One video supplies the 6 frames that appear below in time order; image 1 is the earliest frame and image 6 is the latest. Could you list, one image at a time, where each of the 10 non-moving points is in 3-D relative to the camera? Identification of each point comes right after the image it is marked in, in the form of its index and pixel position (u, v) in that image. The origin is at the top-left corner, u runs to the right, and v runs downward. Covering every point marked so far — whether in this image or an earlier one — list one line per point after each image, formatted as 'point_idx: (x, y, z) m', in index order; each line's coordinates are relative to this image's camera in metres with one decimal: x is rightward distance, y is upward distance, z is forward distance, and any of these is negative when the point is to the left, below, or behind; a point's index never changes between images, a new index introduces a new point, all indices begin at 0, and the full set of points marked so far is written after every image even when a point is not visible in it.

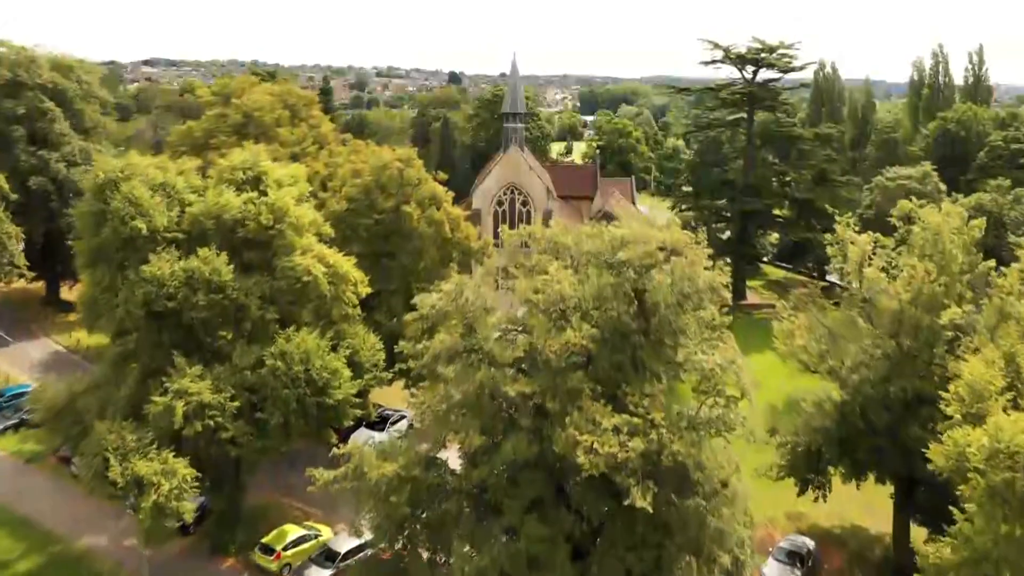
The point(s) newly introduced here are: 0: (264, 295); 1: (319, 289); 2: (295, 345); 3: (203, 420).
0: (-6.0, -0.1, +19.5) m
1: (-4.8, 0.0, +19.8) m
2: (-5.2, -1.4, +18.8) m
3: (-6.9, -2.9, +17.7) m
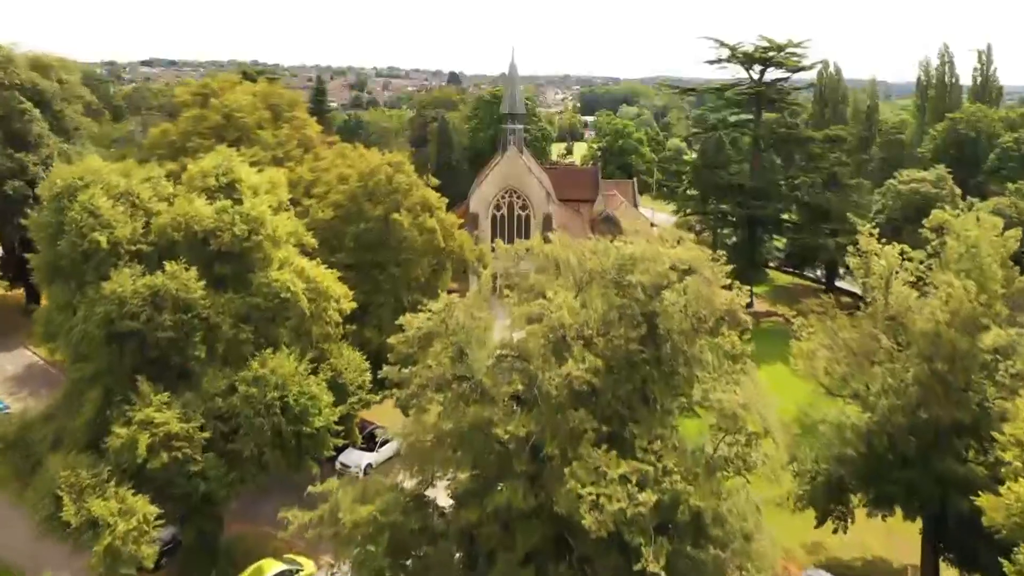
0: (-6.1, -0.5, +17.9) m
1: (-4.9, -0.4, +18.2) m
2: (-5.2, -1.8, +17.2) m
3: (-7.0, -3.3, +16.0) m
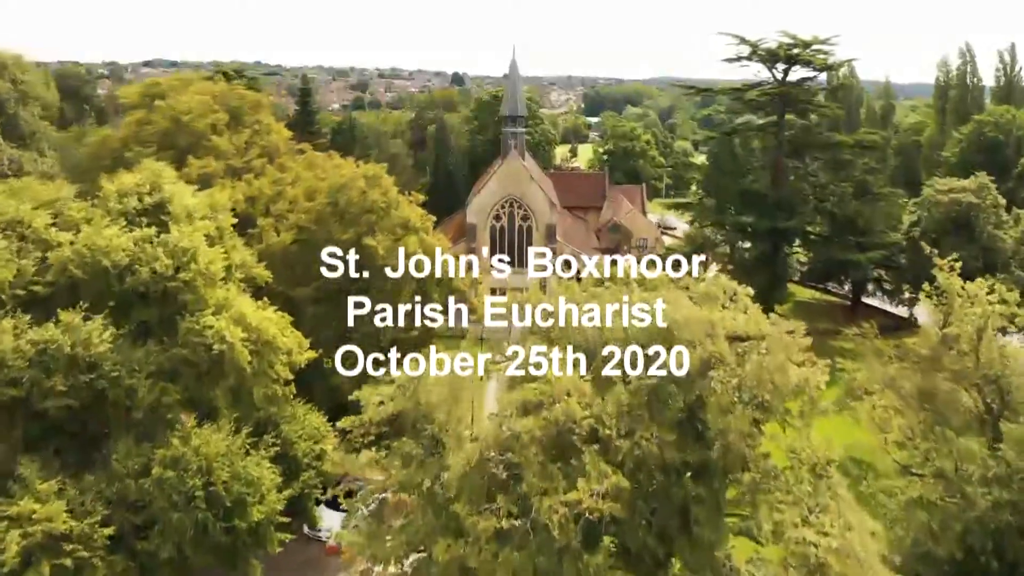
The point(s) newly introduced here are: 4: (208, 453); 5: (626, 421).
0: (-6.3, -1.5, +14.1) m
1: (-5.0, -1.4, +14.4) m
2: (-5.4, -2.7, +13.4) m
3: (-7.1, -4.2, +12.3) m
4: (-5.1, -2.8, +13.4) m
5: (+1.4, -1.6, +9.7) m
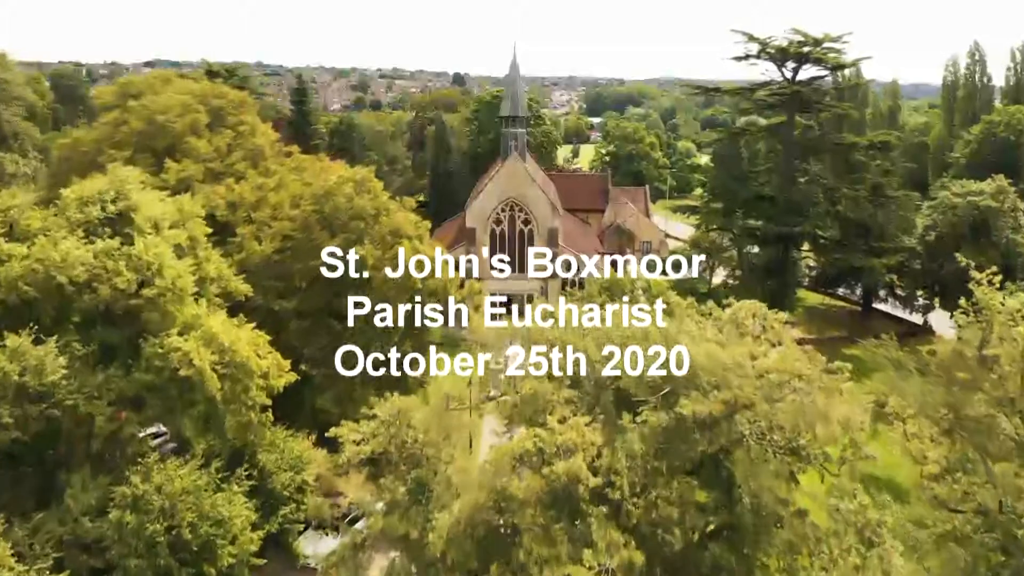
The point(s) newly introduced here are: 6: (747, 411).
0: (-6.3, -1.8, +12.8) m
1: (-5.0, -1.7, +13.0) m
2: (-5.4, -3.0, +12.1) m
3: (-7.1, -4.5, +10.9) m
4: (-5.2, -3.1, +12.1) m
5: (+1.4, -1.9, +8.3) m
6: (+2.6, -1.3, +8.6) m
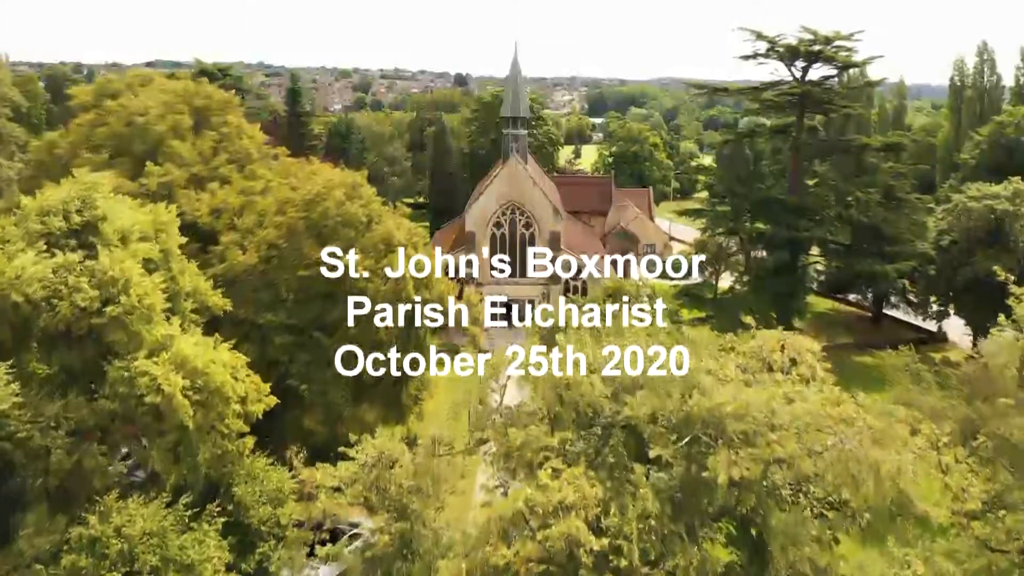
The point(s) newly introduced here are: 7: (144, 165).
0: (-6.3, -2.0, +11.6) m
1: (-5.0, -1.9, +11.9) m
2: (-5.4, -3.3, +10.9) m
3: (-7.2, -4.8, +9.8) m
4: (-5.2, -3.4, +10.9) m
5: (+1.3, -2.2, +7.2) m
6: (+2.5, -1.6, +7.4) m
7: (-8.8, +2.9, +18.9) m
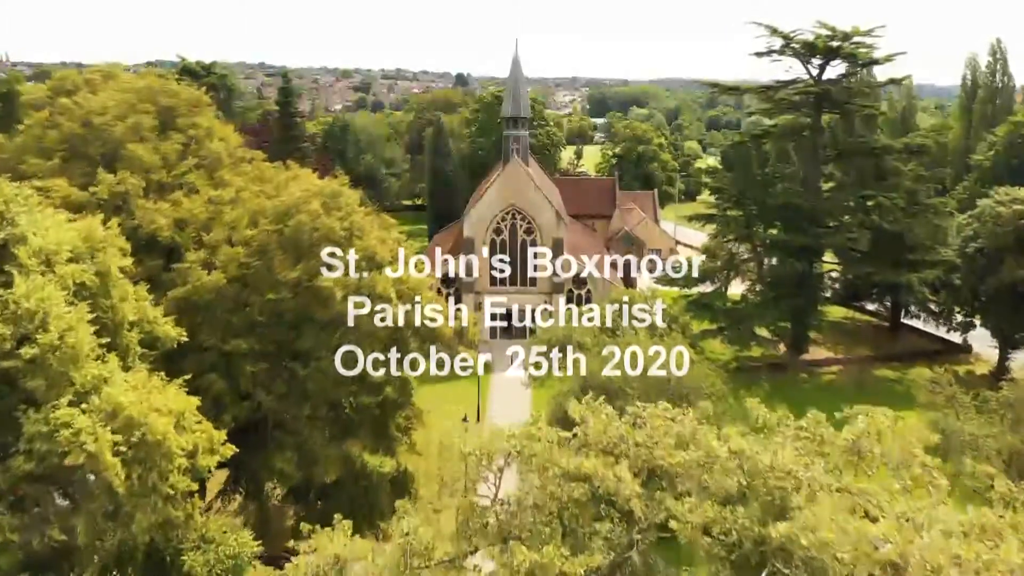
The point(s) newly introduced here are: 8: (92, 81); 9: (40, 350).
0: (-6.3, -2.5, +9.6) m
1: (-5.1, -2.4, +9.9) m
2: (-5.4, -3.7, +8.9) m
3: (-7.2, -5.3, +7.7) m
4: (-5.2, -3.8, +8.9) m
5: (+1.3, -2.6, +5.1) m
6: (+2.5, -2.0, +5.4) m
7: (-8.8, +2.5, +16.9) m
8: (-9.9, +4.9, +18.7) m
9: (-5.9, -0.8, +9.9) m
